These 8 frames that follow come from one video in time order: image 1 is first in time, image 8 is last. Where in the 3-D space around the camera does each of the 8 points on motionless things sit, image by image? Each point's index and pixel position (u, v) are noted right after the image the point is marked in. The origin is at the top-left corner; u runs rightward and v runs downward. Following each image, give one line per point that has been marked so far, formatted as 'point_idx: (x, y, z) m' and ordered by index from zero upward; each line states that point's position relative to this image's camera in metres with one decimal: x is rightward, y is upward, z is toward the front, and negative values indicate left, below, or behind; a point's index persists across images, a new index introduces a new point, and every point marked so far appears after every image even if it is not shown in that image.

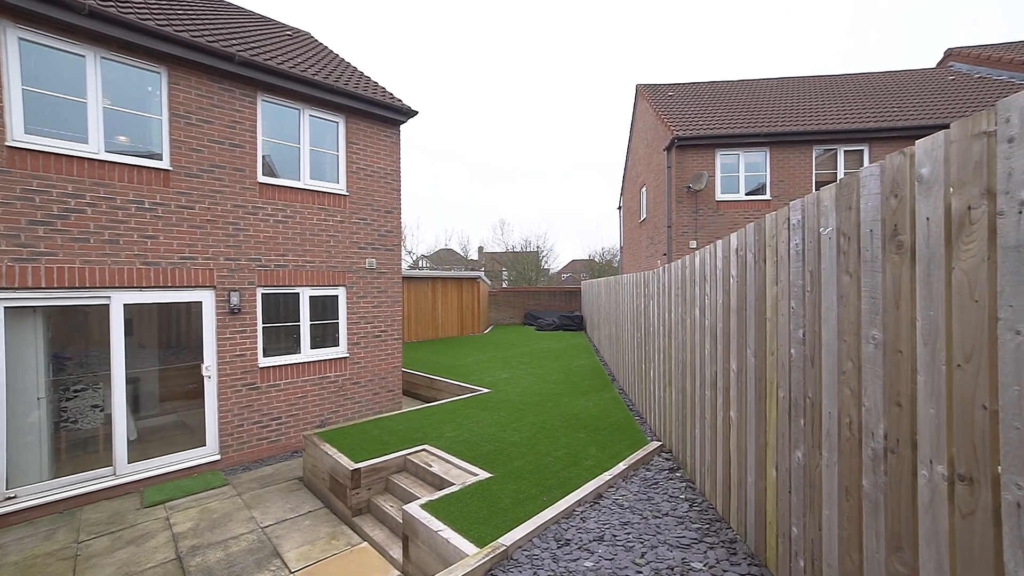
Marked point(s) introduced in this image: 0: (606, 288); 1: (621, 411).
0: (+2.1, 0.0, +10.5) m
1: (+1.4, -1.6, +6.2) m
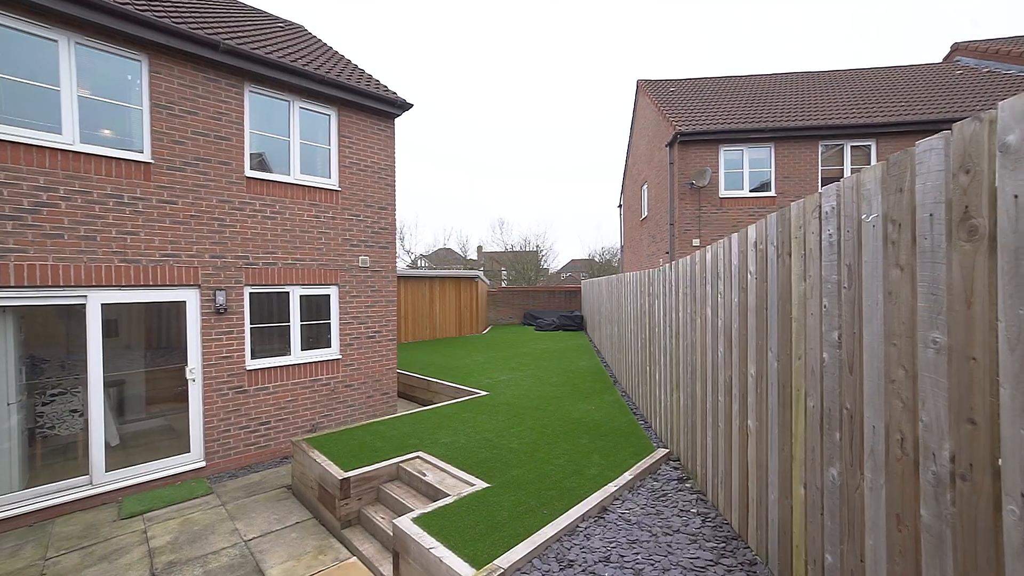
0: (+2.0, 0.0, +10.2) m
1: (+1.4, -1.6, +6.0) m
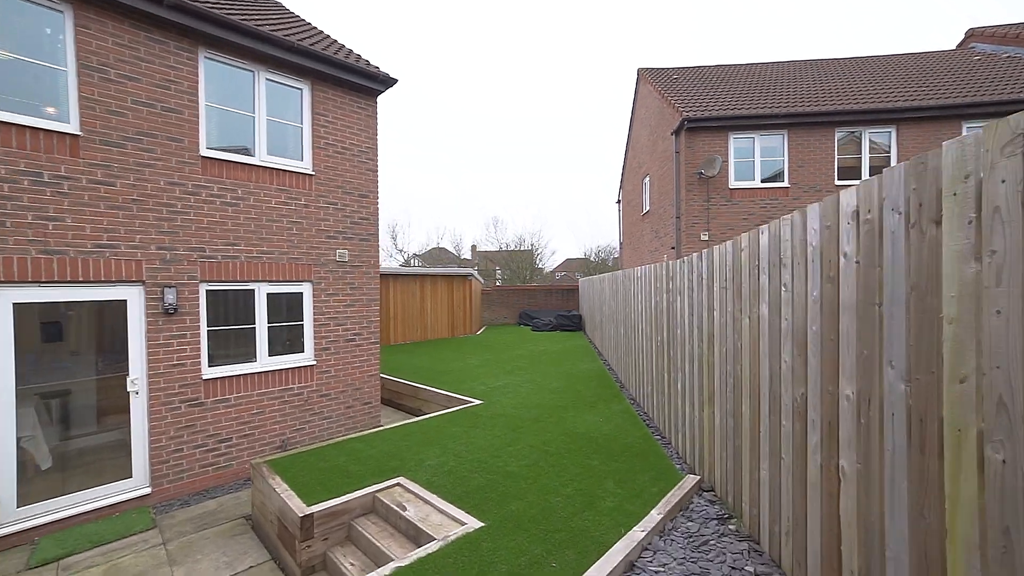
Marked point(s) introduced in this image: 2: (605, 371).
0: (+1.9, +0.1, +9.5) m
1: (+1.4, -1.6, +5.2) m
2: (+1.7, -1.6, +9.0) m
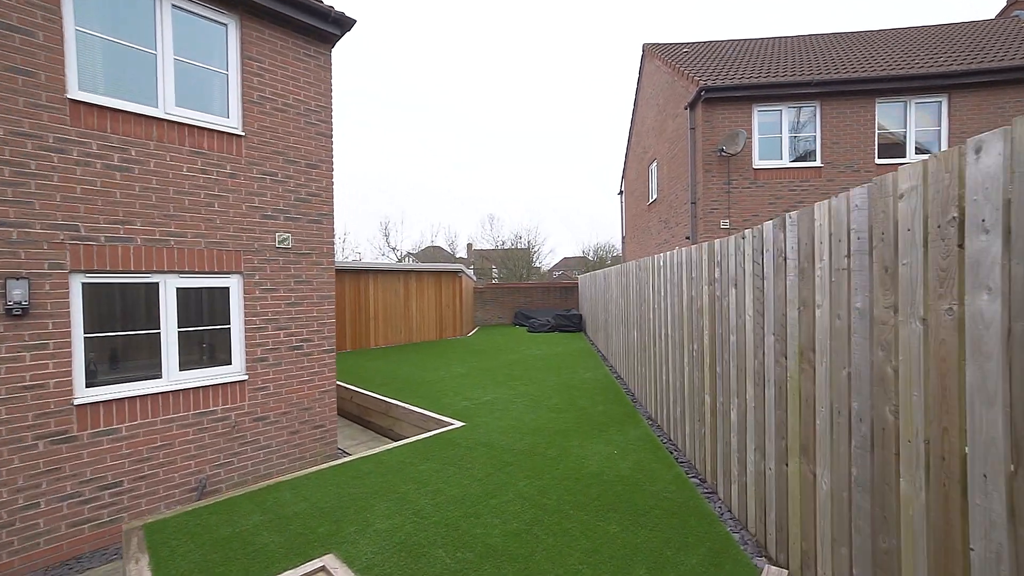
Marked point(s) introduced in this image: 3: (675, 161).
0: (+1.8, +0.1, +8.2) m
1: (+1.3, -1.5, +3.9) m
2: (+1.6, -1.5, +7.6) m
3: (+3.6, +2.9, +10.7) m
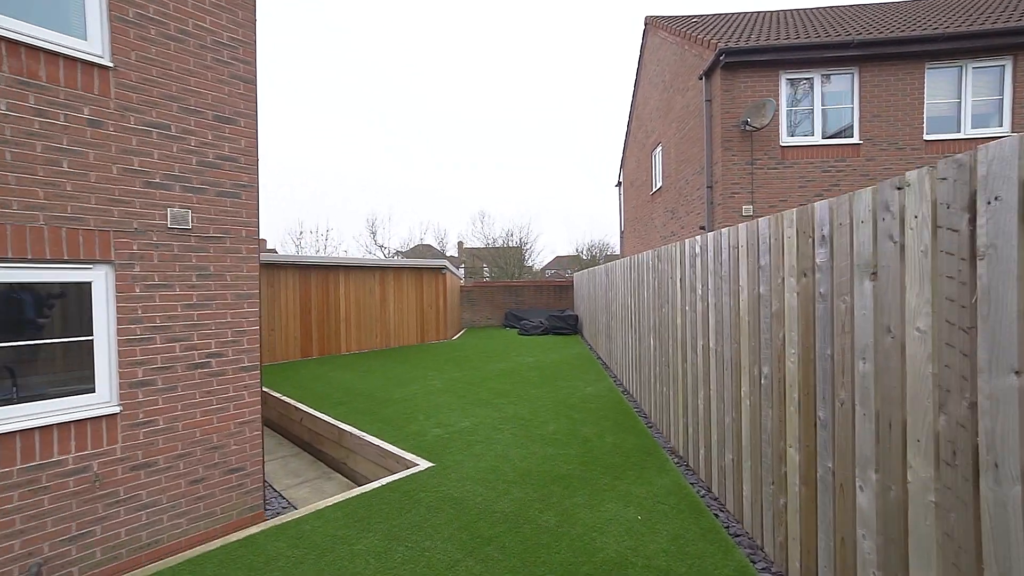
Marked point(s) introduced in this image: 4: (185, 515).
0: (+1.6, +0.2, +6.9) m
1: (+1.1, -1.4, +2.6) m
2: (+1.4, -1.4, +6.3) m
3: (+3.4, +2.9, +9.4) m
4: (-2.5, -1.7, +3.6) m
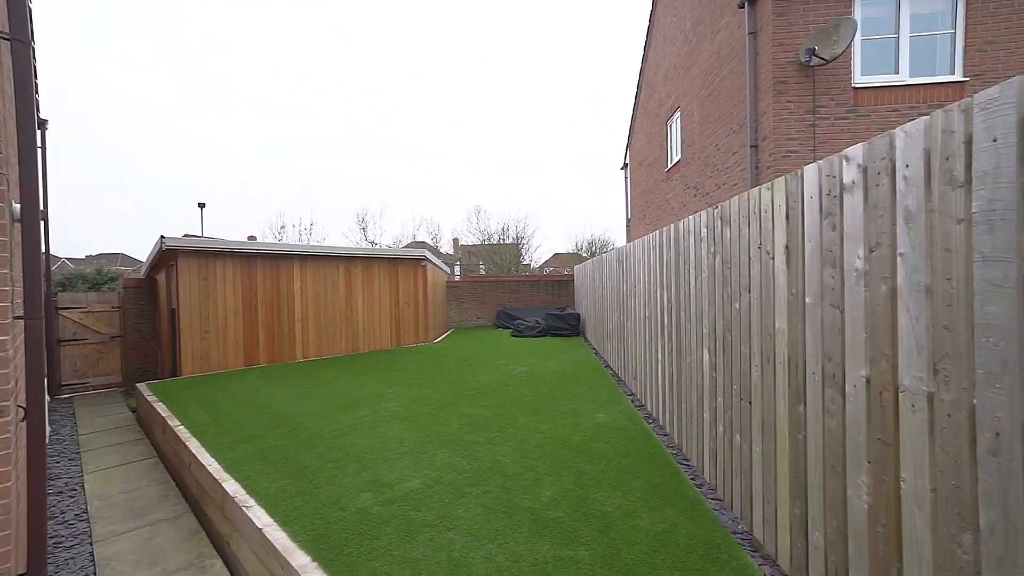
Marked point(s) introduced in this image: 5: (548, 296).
0: (+1.4, +0.3, +5.0) m
1: (+1.0, -1.3, +0.7) m
2: (+1.2, -1.3, +4.4) m
3: (+3.2, +3.1, +7.5) m
4: (-2.7, -1.6, +1.7) m
5: (+1.1, -0.2, +15.0) m
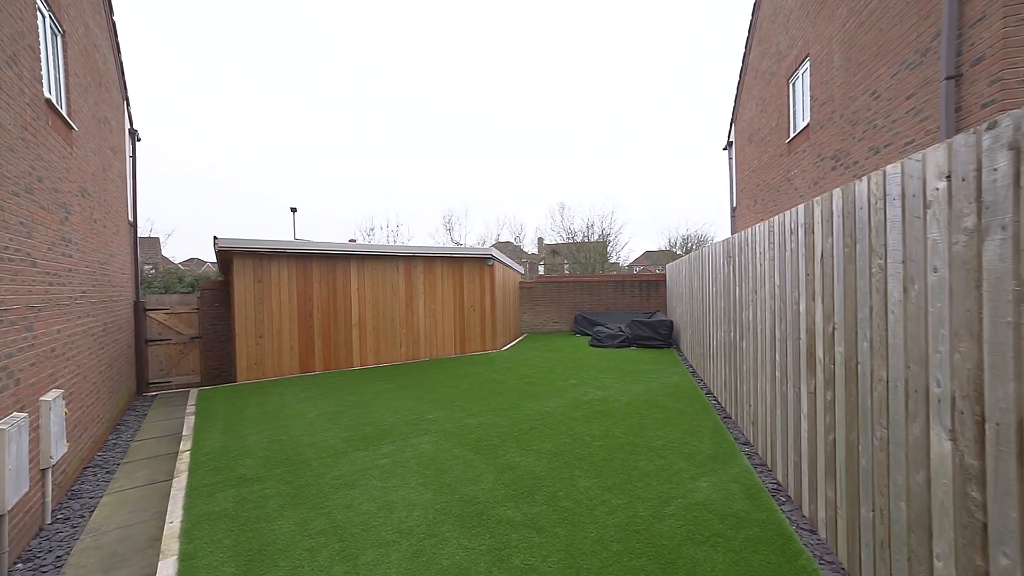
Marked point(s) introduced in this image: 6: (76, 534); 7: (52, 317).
0: (+1.8, +0.3, +3.3) m
1: (+0.6, -1.4, -0.8) m
2: (+1.6, -1.4, +2.8) m
3: (+4.1, +3.0, +5.5) m
4: (-2.8, -1.7, +0.9) m
5: (+3.4, -0.3, +13.2) m
6: (-3.9, -2.2, +4.3) m
7: (-4.8, -0.3, +4.9) m
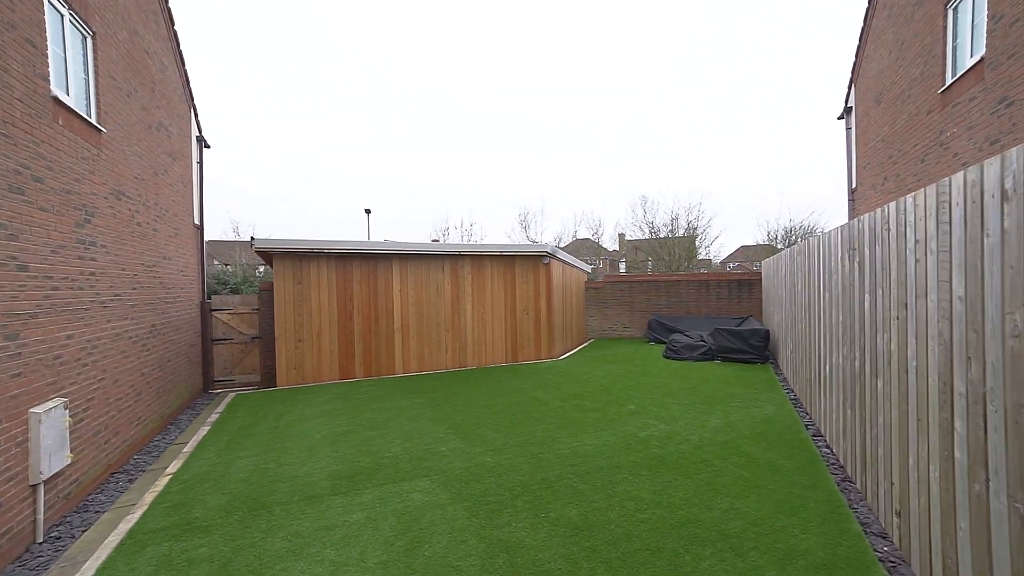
0: (+1.7, +0.2, +1.9) m
1: (-0.2, -1.4, -1.9) m
2: (+1.4, -1.4, +1.5) m
3: (+4.3, +3.0, +3.6) m
4: (-3.3, -1.7, +0.3) m
5: (+5.1, -0.3, +11.3) m
6: (-3.8, -2.2, +3.9) m
7: (-4.5, -0.3, +4.7) m
